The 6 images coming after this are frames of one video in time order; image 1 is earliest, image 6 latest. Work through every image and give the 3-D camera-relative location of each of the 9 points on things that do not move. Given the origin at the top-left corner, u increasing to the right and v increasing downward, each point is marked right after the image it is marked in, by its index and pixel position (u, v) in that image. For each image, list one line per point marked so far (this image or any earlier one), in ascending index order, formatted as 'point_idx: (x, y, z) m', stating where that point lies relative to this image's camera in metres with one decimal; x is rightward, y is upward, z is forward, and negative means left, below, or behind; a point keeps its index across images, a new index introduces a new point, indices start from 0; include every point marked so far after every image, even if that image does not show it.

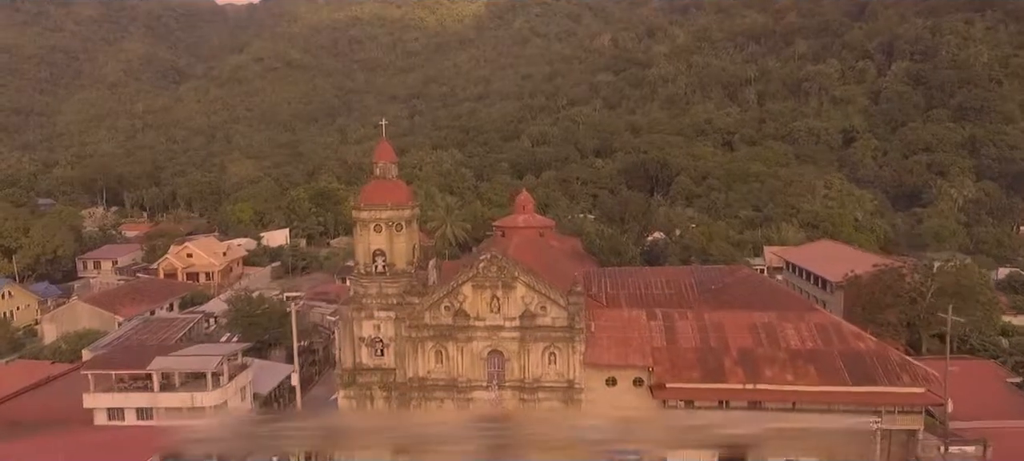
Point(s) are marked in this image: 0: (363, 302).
0: (-4.3, -2.1, +18.6) m
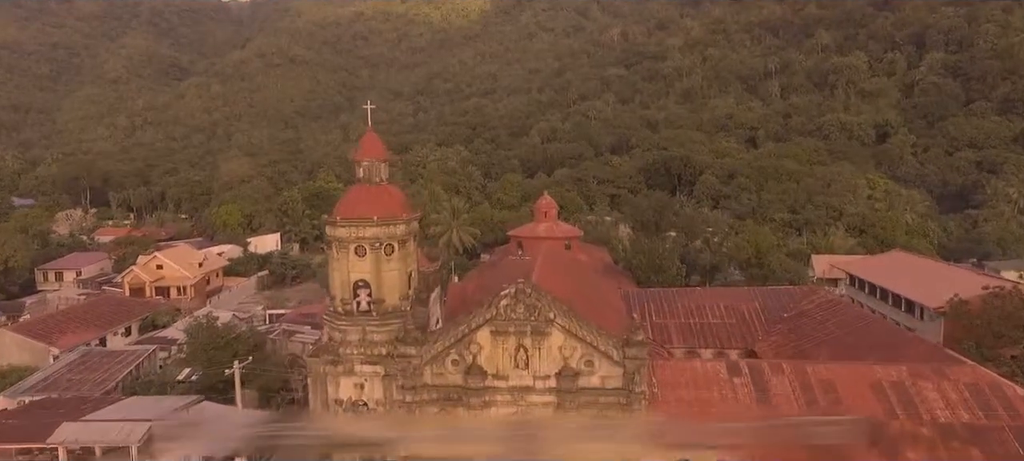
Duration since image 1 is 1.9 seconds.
0: (-3.6, -2.6, +13.7) m
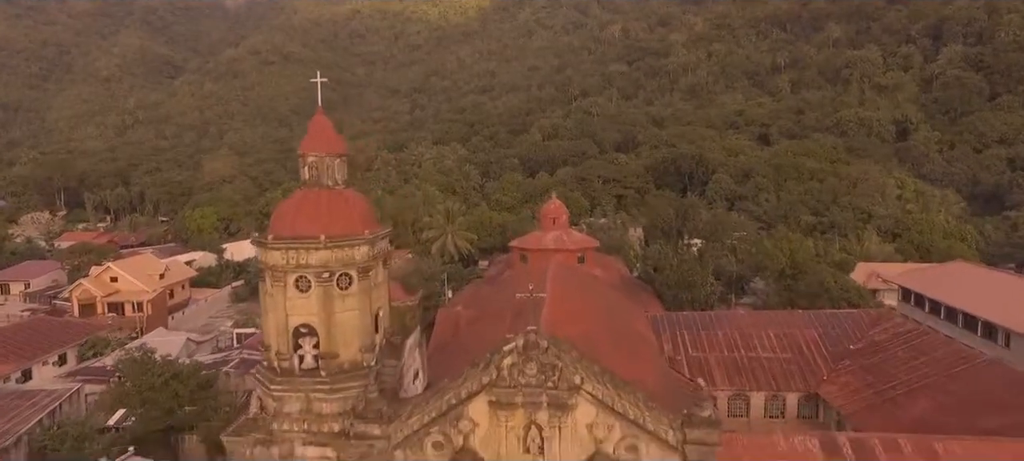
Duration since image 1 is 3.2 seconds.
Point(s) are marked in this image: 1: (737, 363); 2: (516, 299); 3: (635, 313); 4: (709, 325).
0: (-3.5, -2.9, +9.7) m
1: (+5.8, -3.4, +16.8) m
2: (+0.1, -1.7, +15.8) m
3: (+3.5, -2.3, +18.4) m
4: (+5.5, -2.7, +18.4) m
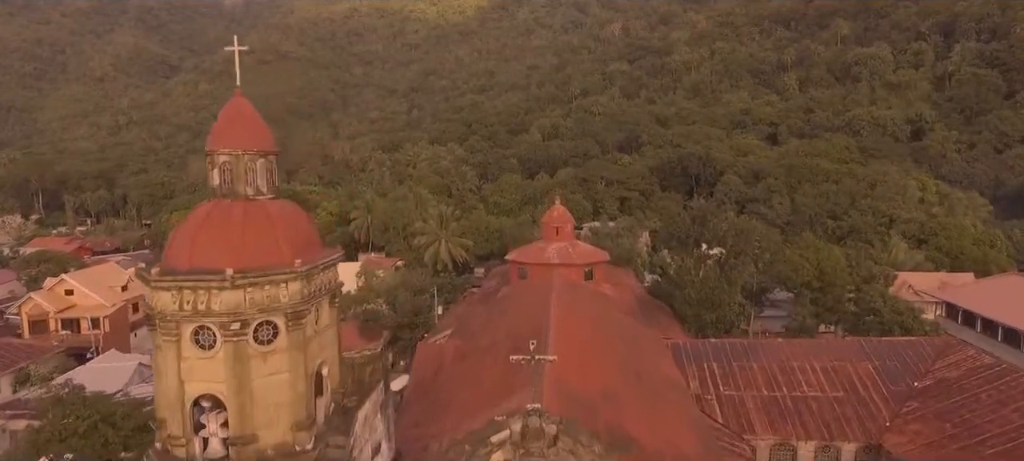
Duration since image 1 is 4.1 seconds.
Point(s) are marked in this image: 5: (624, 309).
0: (-3.6, -3.2, +6.8) m
1: (+5.7, -3.7, +14.0) m
2: (0.0, -2.0, +13.0) m
3: (+3.4, -2.6, +15.6) m
4: (+5.5, -3.0, +15.5) m
5: (+3.0, -2.1, +17.4) m
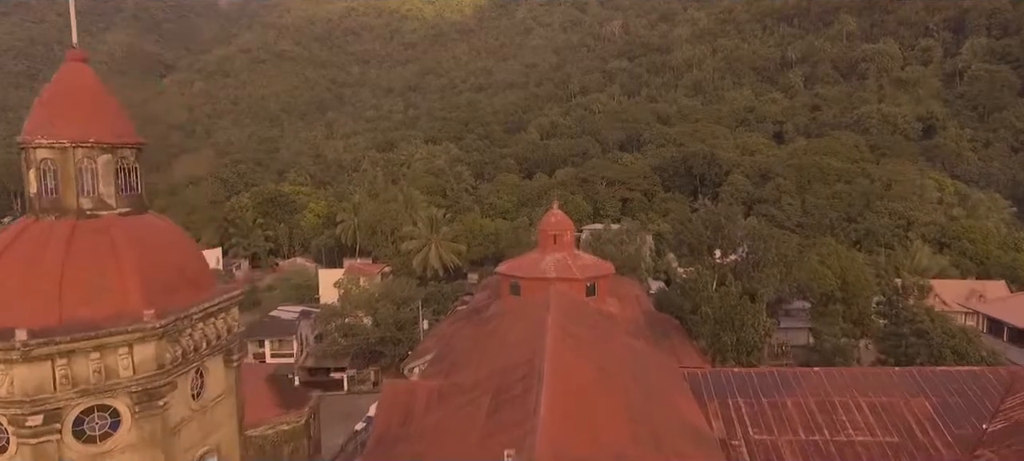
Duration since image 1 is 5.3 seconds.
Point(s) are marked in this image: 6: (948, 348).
0: (-3.8, -3.5, +4.4) m
1: (+5.5, -3.9, +11.6) m
2: (-0.2, -2.2, +10.6) m
3: (+3.1, -2.8, +13.2) m
4: (+5.2, -3.2, +13.1) m
5: (+2.7, -2.3, +15.1) m
6: (+11.4, -3.1, +16.9) m
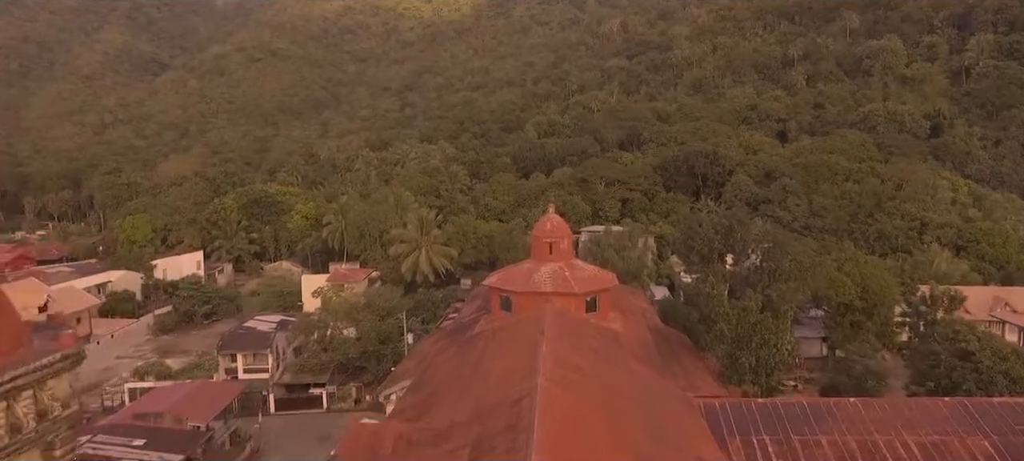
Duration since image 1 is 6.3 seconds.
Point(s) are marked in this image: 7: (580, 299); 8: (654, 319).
0: (-3.9, -3.6, +2.6) m
1: (+5.3, -4.1, +9.7) m
2: (-0.4, -2.3, +8.7) m
3: (+2.9, -3.0, +11.4) m
4: (+5.0, -3.3, +11.3) m
5: (+2.5, -2.4, +13.2) m
6: (+11.2, -3.2, +15.1) m
7: (+1.5, -1.5, +14.3) m
8: (+3.6, -2.1, +16.5) m
